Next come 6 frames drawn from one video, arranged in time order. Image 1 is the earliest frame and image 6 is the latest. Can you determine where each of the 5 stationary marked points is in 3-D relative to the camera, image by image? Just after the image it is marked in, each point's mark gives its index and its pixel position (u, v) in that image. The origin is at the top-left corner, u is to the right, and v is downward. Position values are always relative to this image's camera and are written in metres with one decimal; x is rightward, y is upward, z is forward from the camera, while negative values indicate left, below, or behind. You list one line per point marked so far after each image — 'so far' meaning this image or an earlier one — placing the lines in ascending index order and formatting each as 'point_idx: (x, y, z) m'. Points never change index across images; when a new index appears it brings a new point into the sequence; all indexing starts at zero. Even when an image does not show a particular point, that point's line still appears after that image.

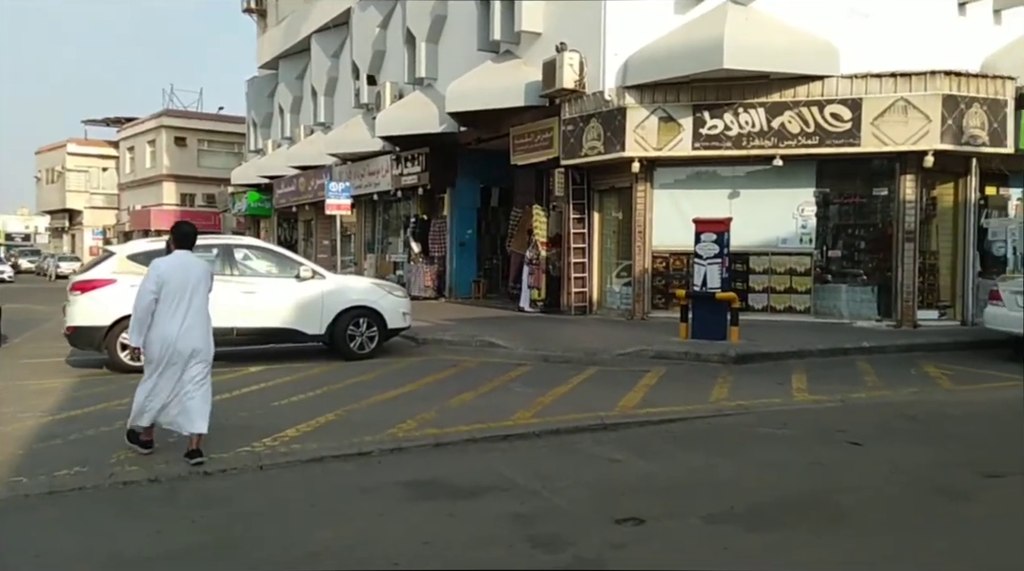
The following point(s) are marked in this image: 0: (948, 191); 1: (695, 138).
0: (+8.5, +1.9, +15.9) m
1: (+3.5, +2.9, +15.7) m
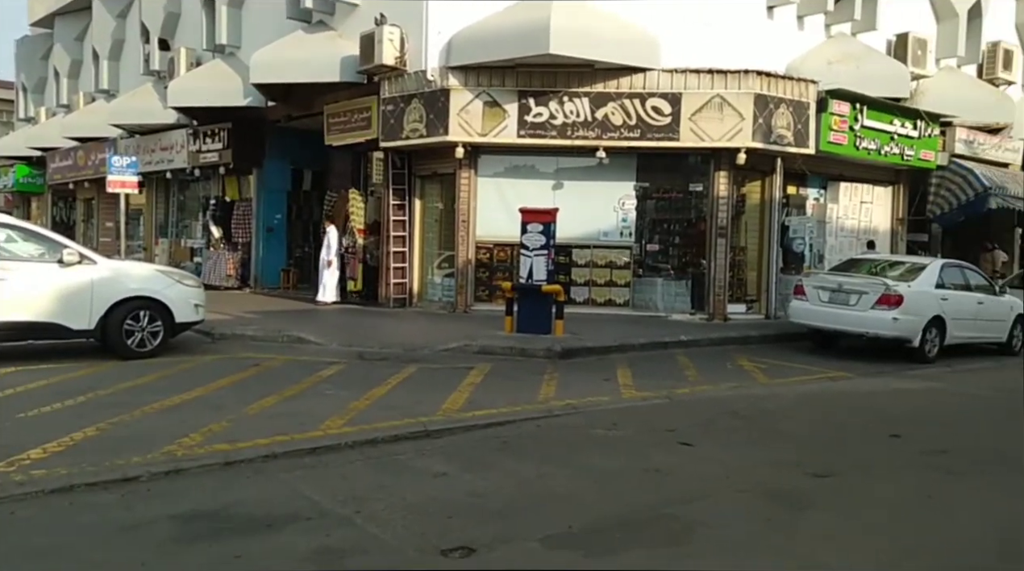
0: (+4.9, +2.0, +16.5) m
1: (+0.1, +3.0, +15.2) m
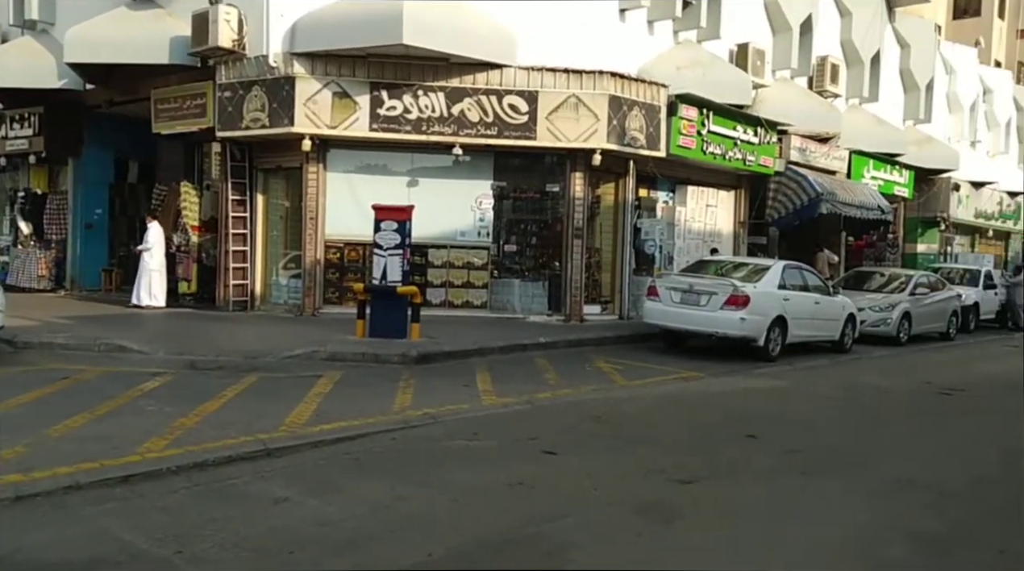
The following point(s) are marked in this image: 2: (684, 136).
0: (+2.0, +2.0, +16.6) m
1: (-2.5, +3.0, +14.5) m
2: (+3.4, +3.0, +16.3) m
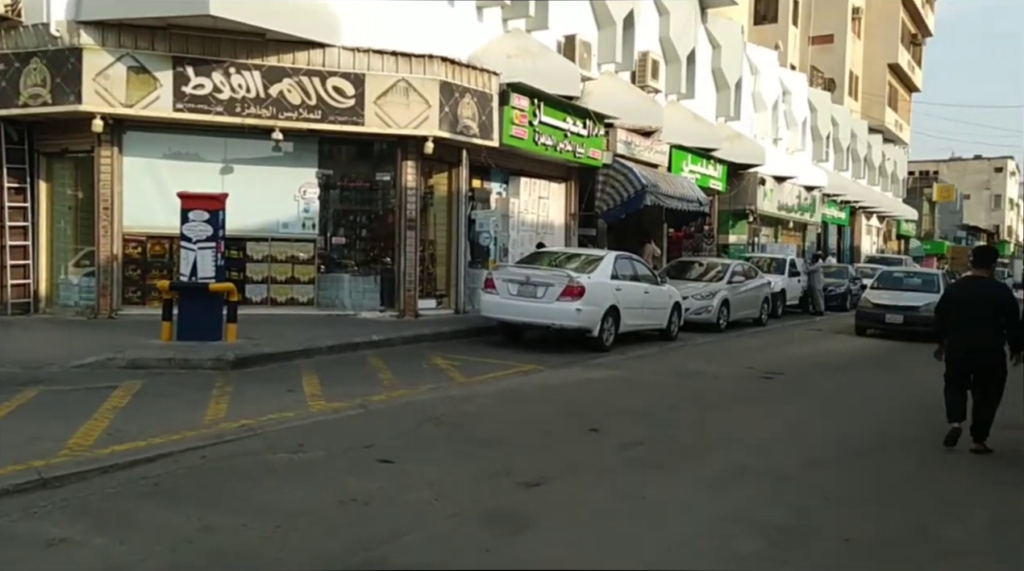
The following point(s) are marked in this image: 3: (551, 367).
0: (-1.4, +2.1, +16.1) m
1: (-5.4, +3.0, +13.1) m
2: (+0.1, +3.2, +16.1) m
3: (+0.6, -1.2, +11.7) m
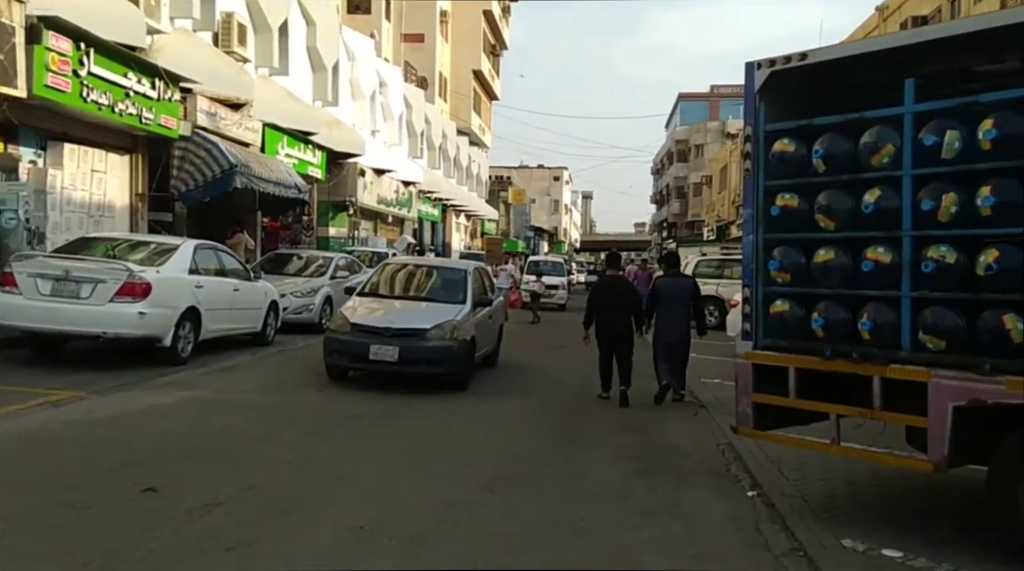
0: (-8.2, +2.1, +11.7) m
1: (-10.3, +3.0, +7.1) m
2: (-6.9, +3.2, +12.4) m
3: (-4.4, -1.1, +8.7) m
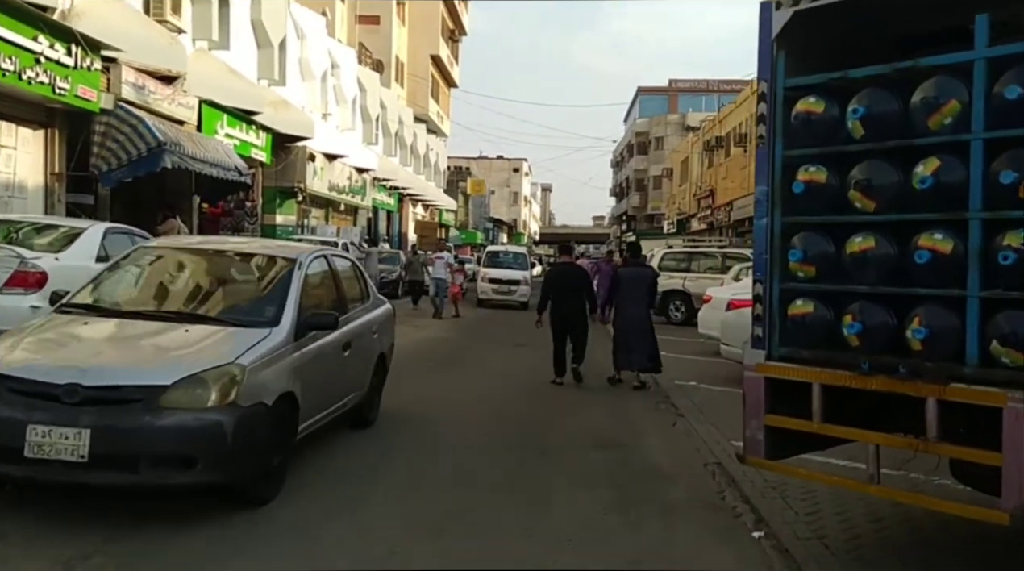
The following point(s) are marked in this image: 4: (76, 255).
0: (-8.8, +2.3, +10.1) m
1: (-10.6, +3.1, +5.4) m
2: (-7.5, +3.3, +10.8) m
3: (-4.8, -1.0, +7.4) m
4: (-4.9, +0.4, +9.3) m
